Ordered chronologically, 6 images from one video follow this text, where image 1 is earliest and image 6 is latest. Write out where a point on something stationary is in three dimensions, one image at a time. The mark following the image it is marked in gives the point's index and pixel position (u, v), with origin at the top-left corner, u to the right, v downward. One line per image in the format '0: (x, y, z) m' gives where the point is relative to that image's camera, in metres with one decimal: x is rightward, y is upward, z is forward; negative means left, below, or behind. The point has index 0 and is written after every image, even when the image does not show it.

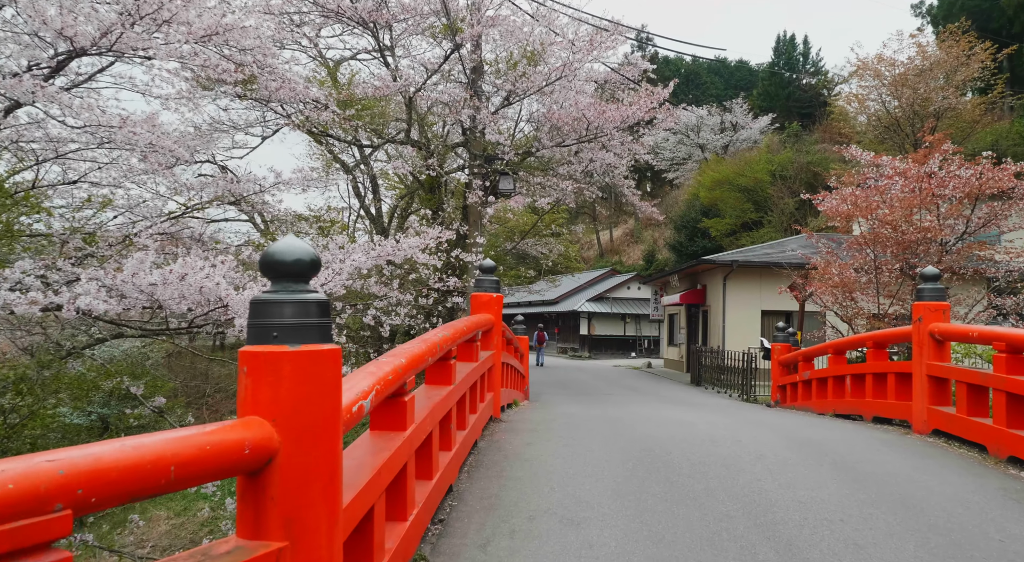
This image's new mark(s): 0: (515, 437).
0: (0.0, -1.1, +5.4) m
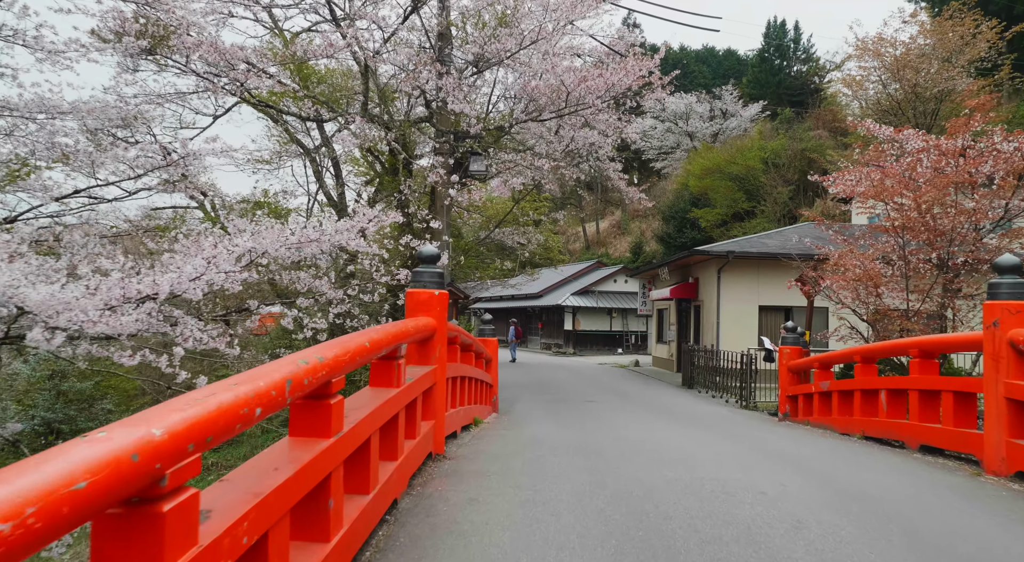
0: (-0.3, -1.1, +3.9) m
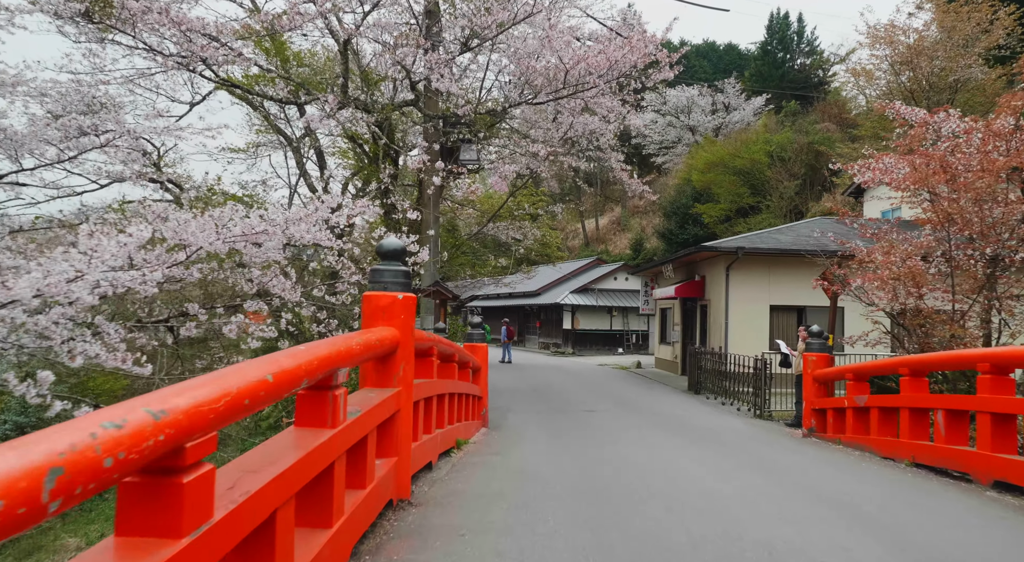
0: (-0.4, -1.1, +3.0) m
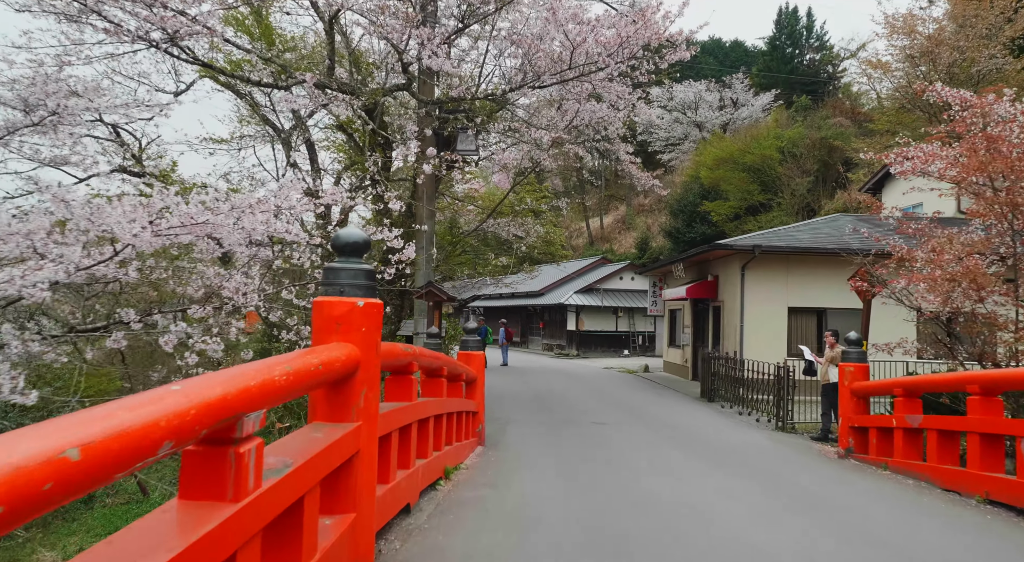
0: (-0.4, -1.1, +2.1) m
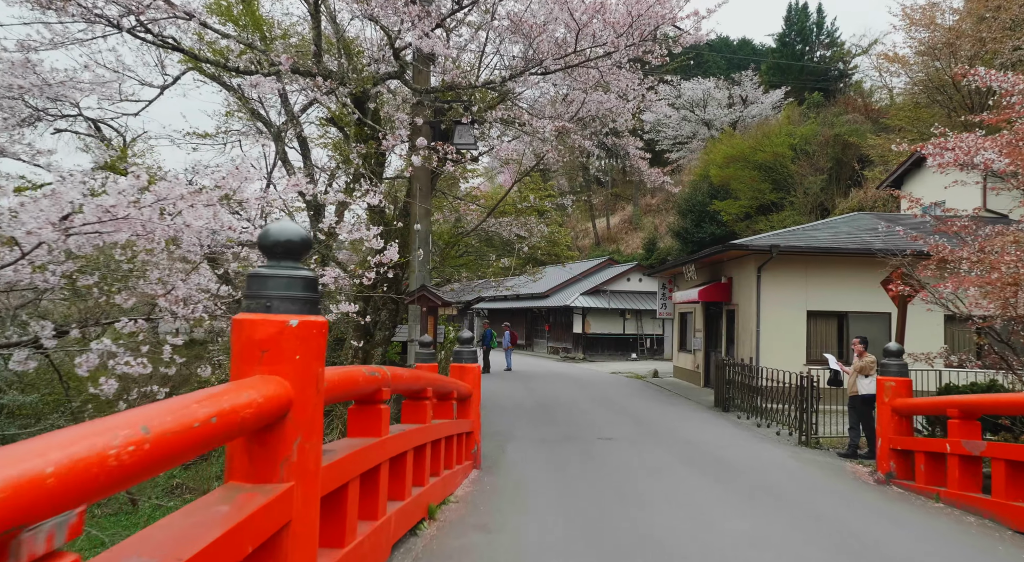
0: (-0.4, -1.1, +1.4) m
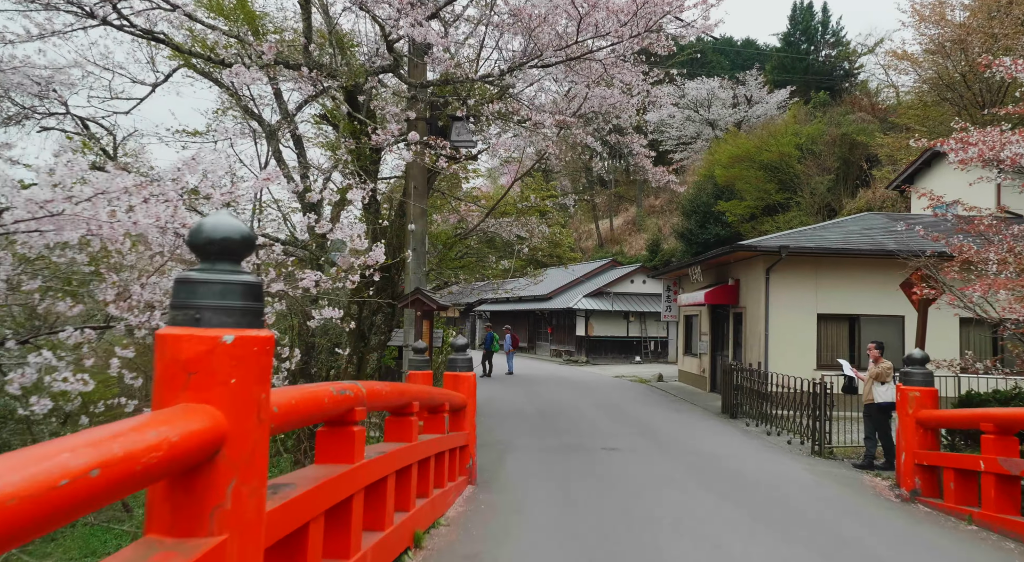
0: (-0.5, -1.1, +1.0) m
